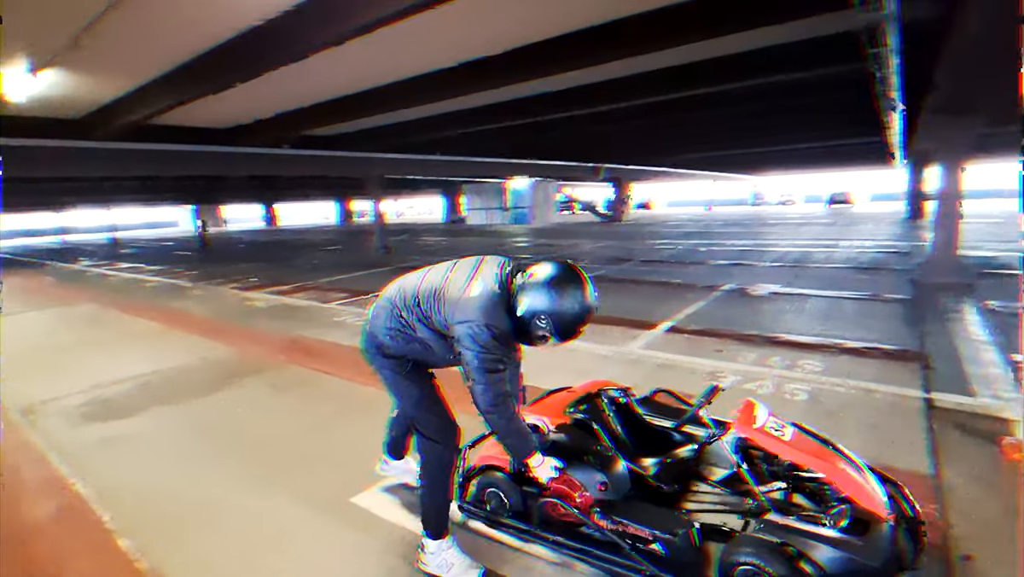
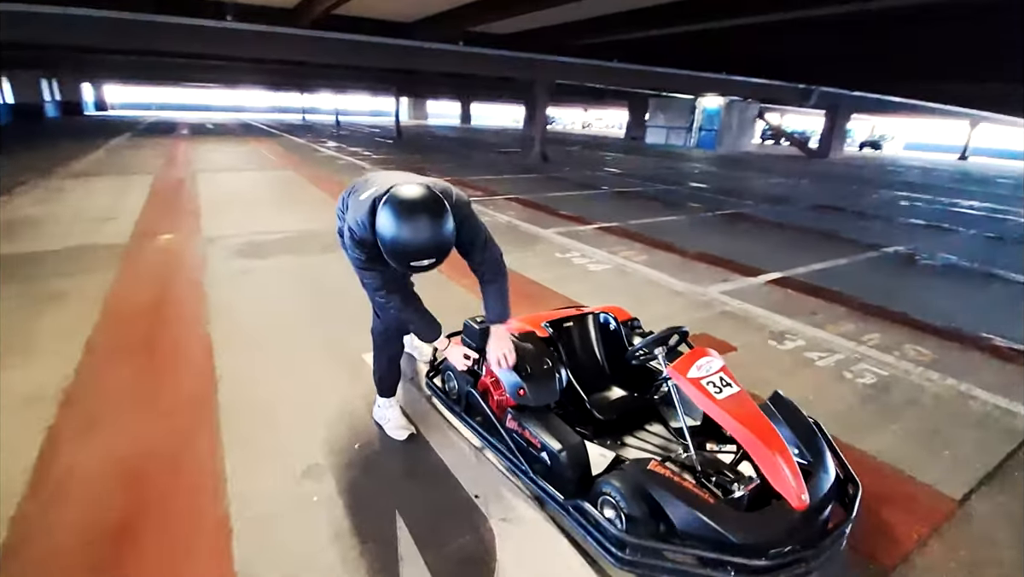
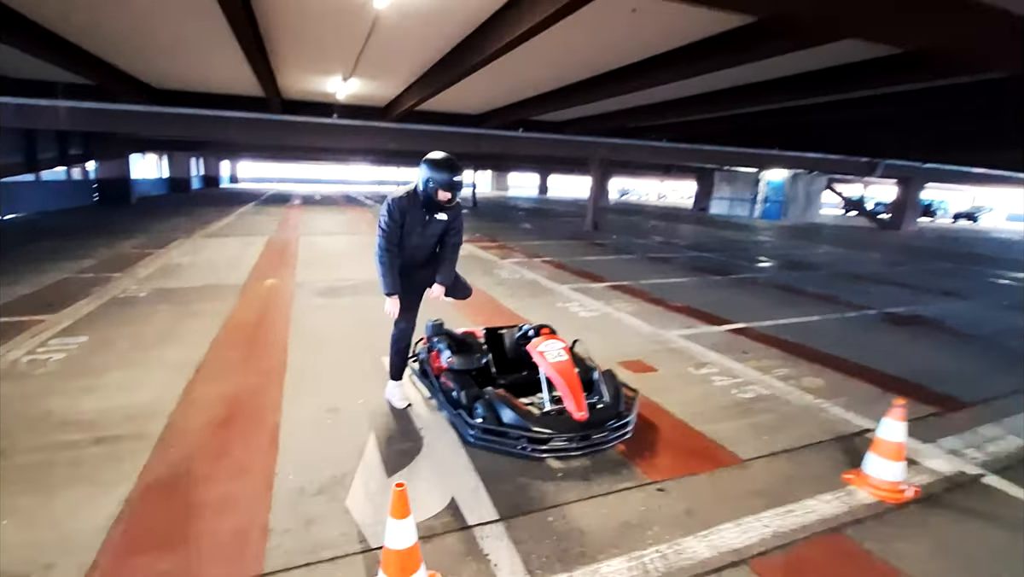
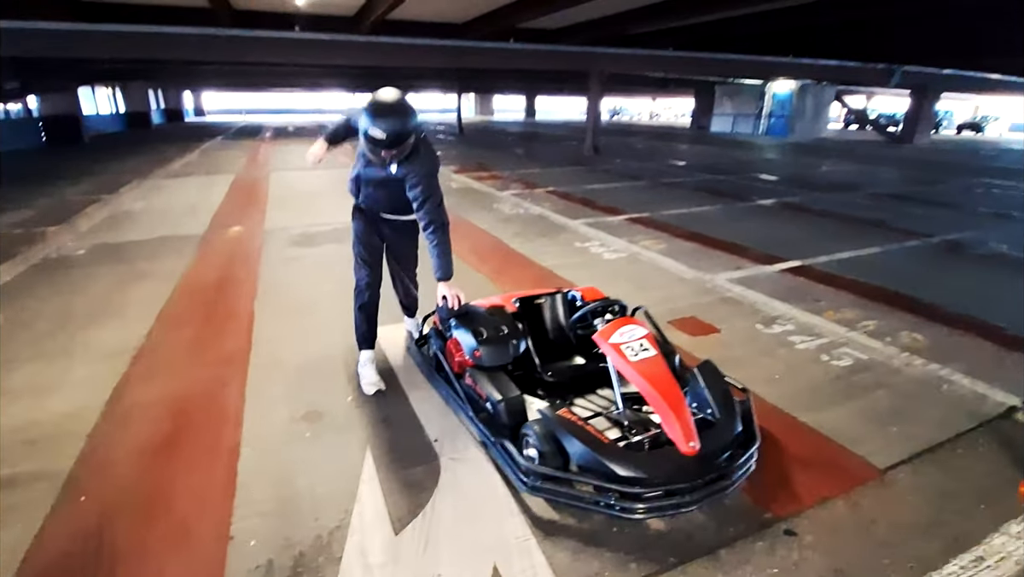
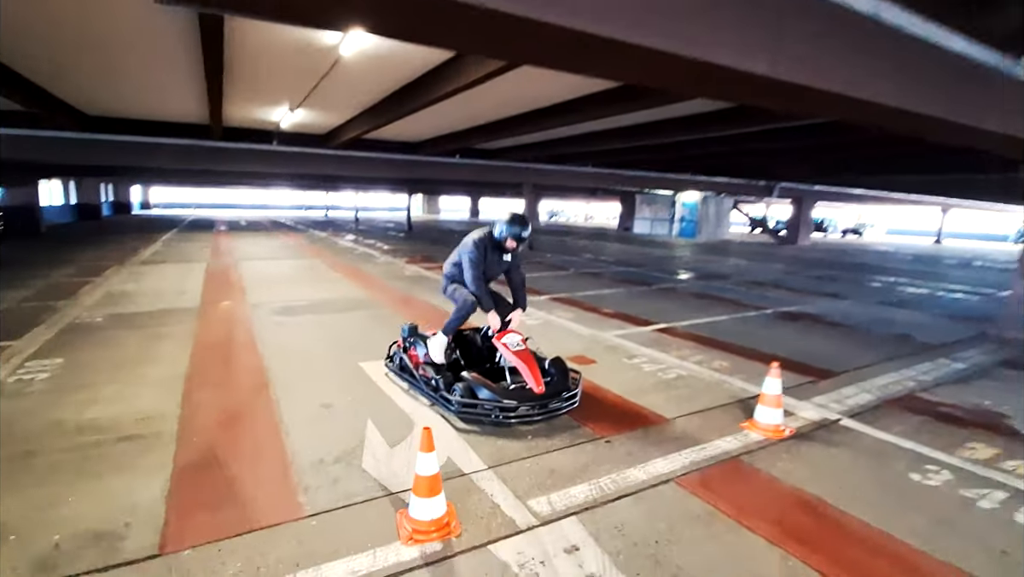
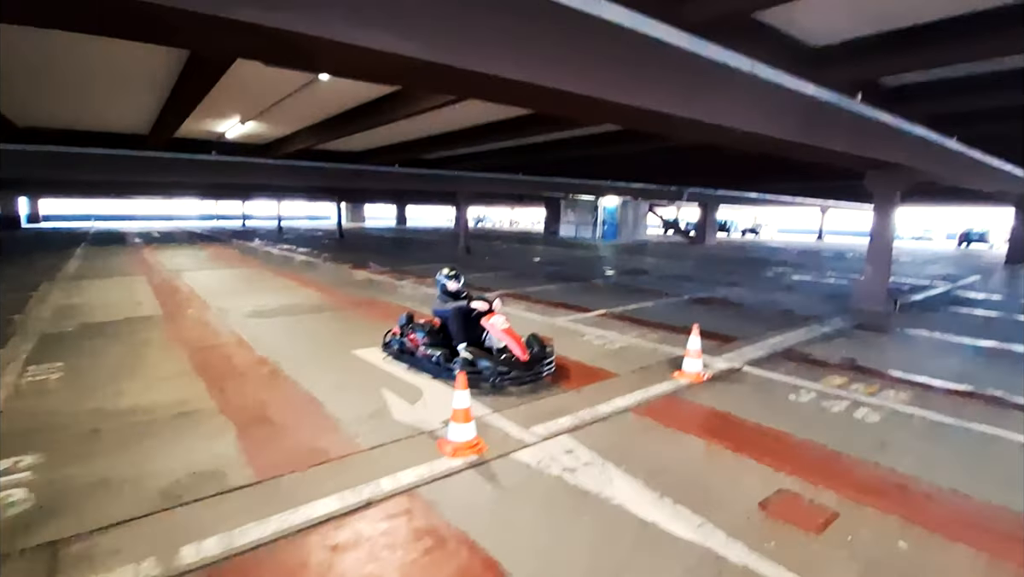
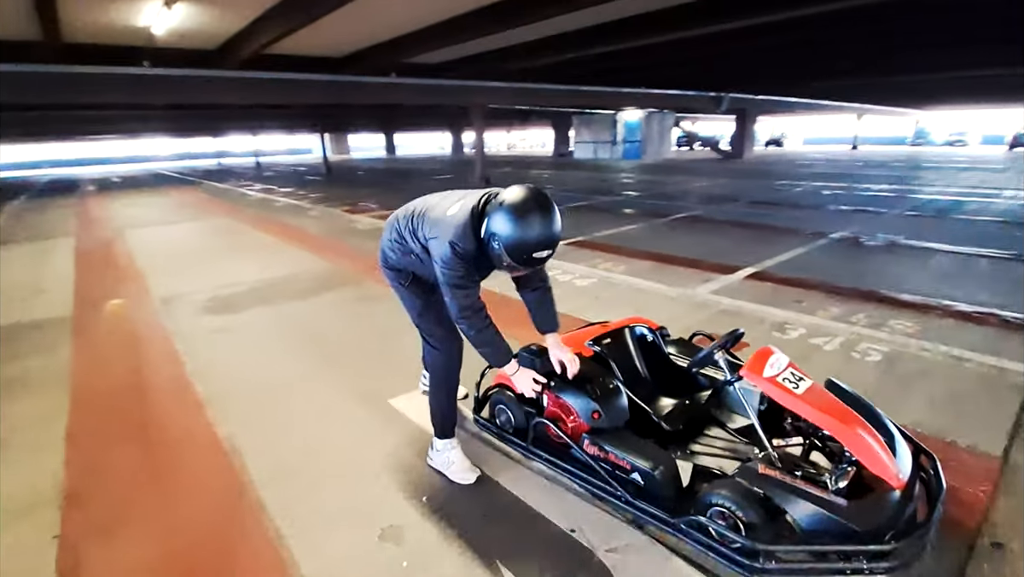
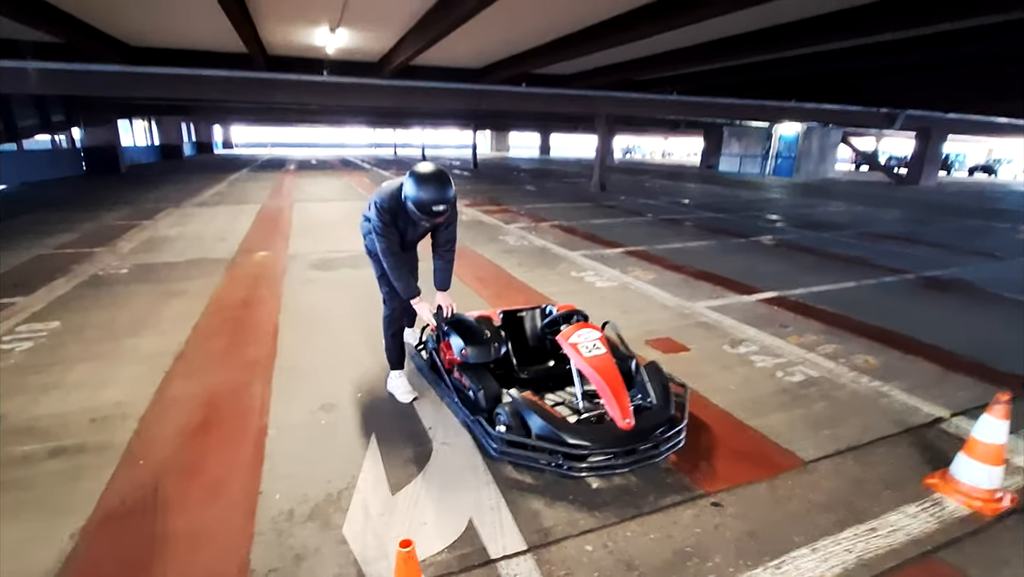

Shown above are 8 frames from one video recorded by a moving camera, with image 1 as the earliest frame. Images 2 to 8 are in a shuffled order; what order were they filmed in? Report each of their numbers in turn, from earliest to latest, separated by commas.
7, 2, 4, 8, 3, 5, 6
